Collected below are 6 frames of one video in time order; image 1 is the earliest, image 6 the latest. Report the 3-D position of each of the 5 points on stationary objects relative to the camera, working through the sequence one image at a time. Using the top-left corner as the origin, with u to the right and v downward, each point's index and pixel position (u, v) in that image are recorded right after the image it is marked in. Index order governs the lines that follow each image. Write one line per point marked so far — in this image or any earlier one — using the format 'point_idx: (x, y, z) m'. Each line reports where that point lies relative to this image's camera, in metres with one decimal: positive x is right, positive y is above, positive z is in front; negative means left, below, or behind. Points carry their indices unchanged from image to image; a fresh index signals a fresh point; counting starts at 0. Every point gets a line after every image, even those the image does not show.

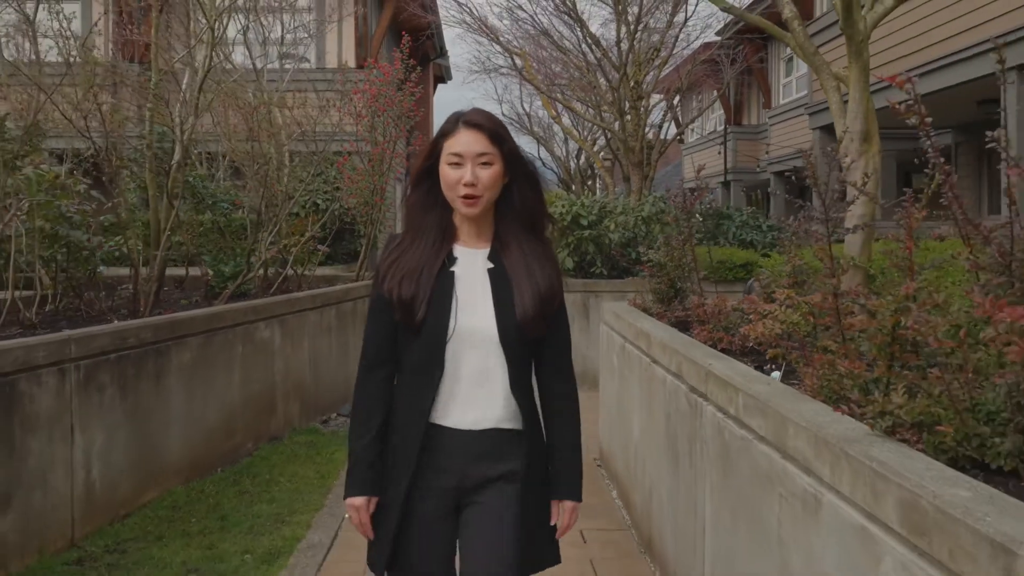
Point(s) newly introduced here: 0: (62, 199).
0: (-3.0, +0.6, +7.2) m
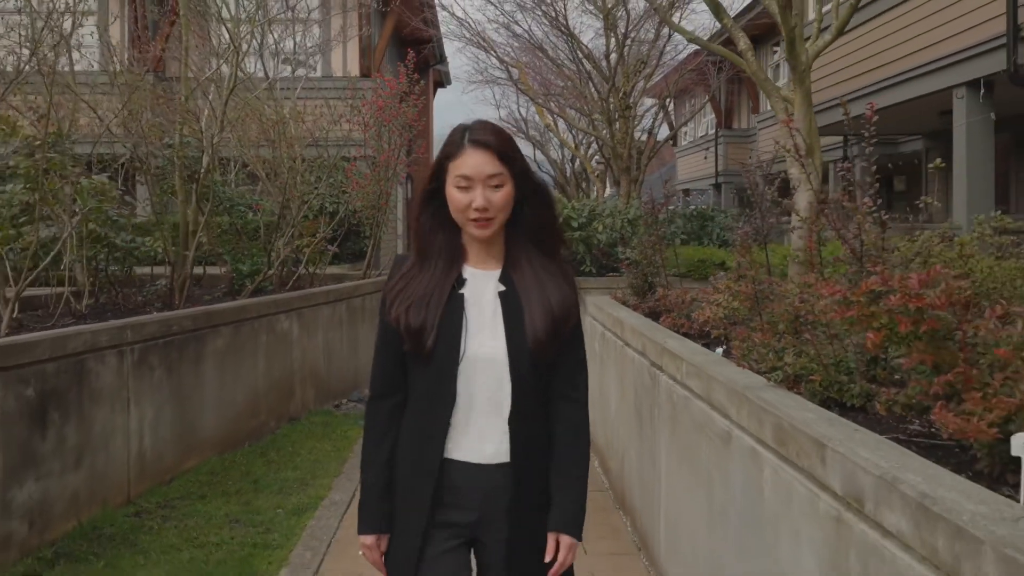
0: (-3.0, +0.6, +8.0) m
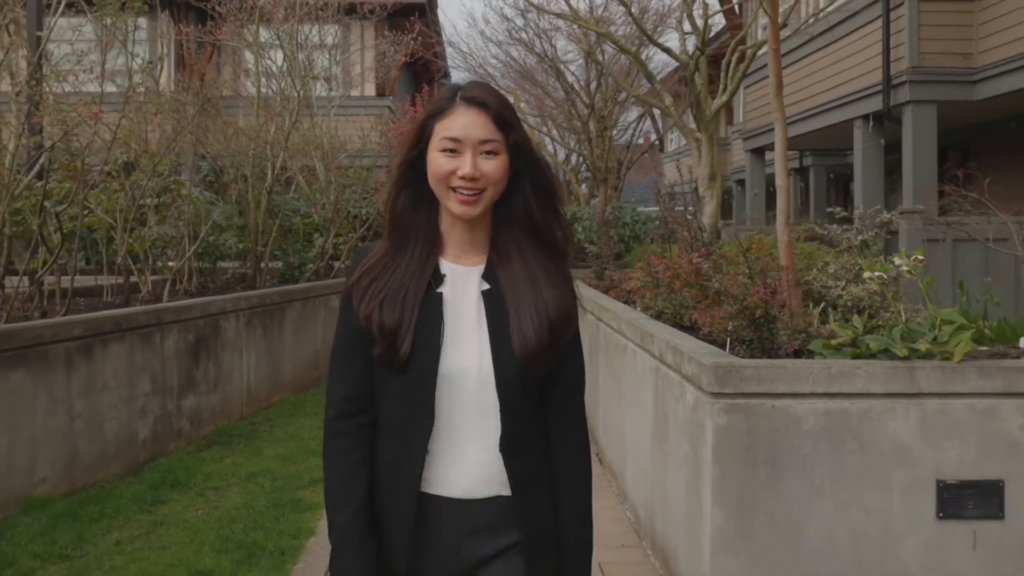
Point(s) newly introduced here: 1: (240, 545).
0: (-3.1, +0.7, +10.7) m
1: (-1.3, -1.2, +5.1) m
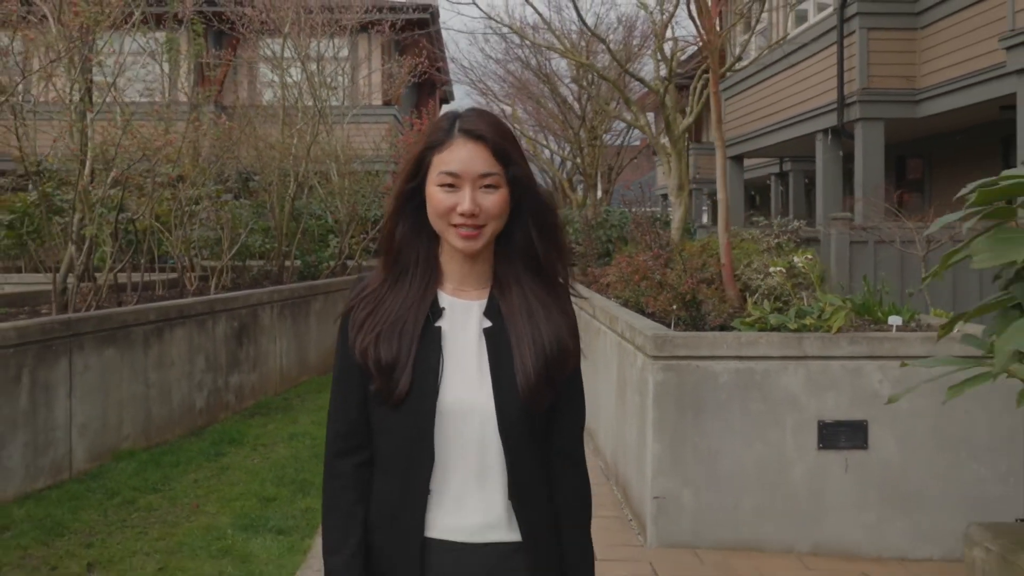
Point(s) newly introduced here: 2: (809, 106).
0: (-3.1, +0.8, +12.1) m
1: (-1.3, -1.2, +6.5) m
2: (+3.7, +2.3, +13.6) m
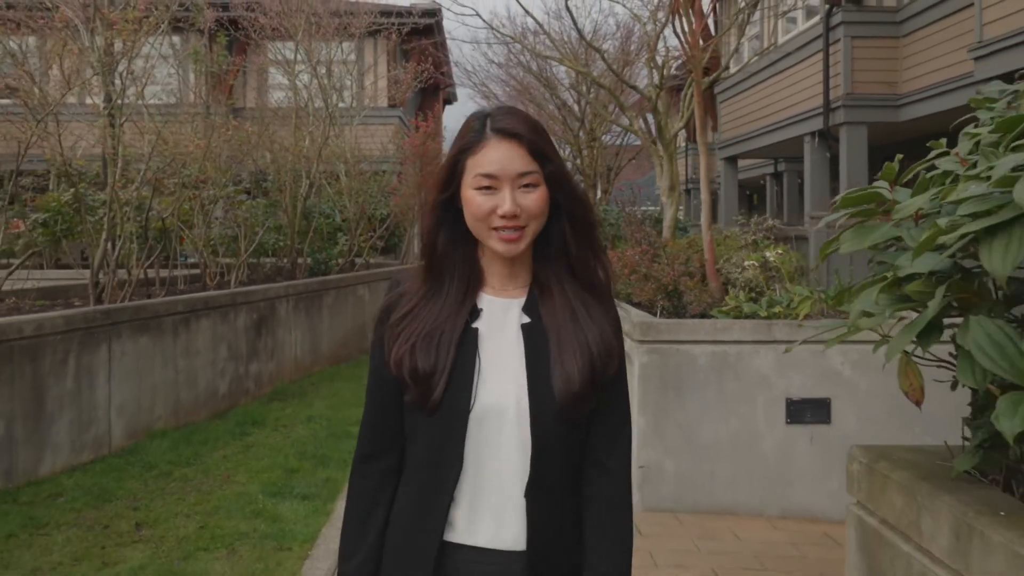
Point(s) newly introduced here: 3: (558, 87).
0: (-3.1, +0.9, +12.7) m
1: (-1.3, -1.1, +7.1) m
2: (+3.8, +2.3, +14.2) m
3: (+0.8, +3.5, +18.9) m
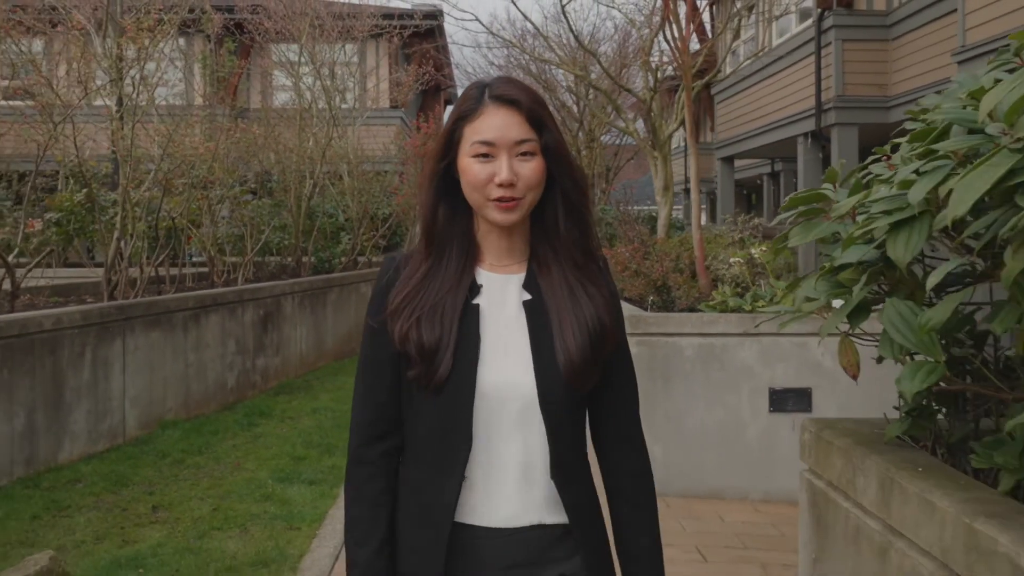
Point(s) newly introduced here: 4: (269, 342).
0: (-3.1, +0.9, +13.0) m
1: (-1.3, -1.1, +7.4) m
2: (+3.7, +2.4, +14.5) m
3: (+0.8, +3.5, +19.2) m
4: (-2.3, -0.5, +10.2) m
